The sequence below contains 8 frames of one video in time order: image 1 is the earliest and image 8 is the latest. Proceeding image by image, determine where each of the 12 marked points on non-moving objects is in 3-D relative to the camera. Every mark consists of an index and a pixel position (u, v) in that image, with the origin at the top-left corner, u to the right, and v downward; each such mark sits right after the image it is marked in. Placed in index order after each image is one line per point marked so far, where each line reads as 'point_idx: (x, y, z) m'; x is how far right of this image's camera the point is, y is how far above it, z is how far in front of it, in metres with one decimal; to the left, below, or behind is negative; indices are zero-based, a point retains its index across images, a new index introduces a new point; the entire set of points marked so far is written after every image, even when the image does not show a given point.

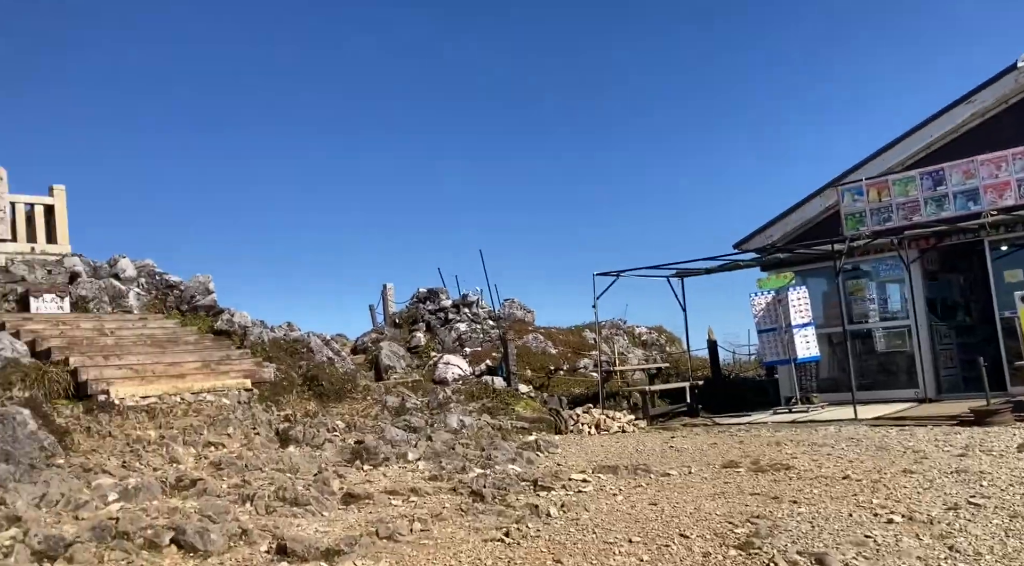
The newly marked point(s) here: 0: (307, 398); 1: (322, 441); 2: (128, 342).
0: (-3.8, -2.1, +18.1) m
1: (-2.6, -2.2, +13.5) m
2: (-7.6, -1.2, +19.5) m
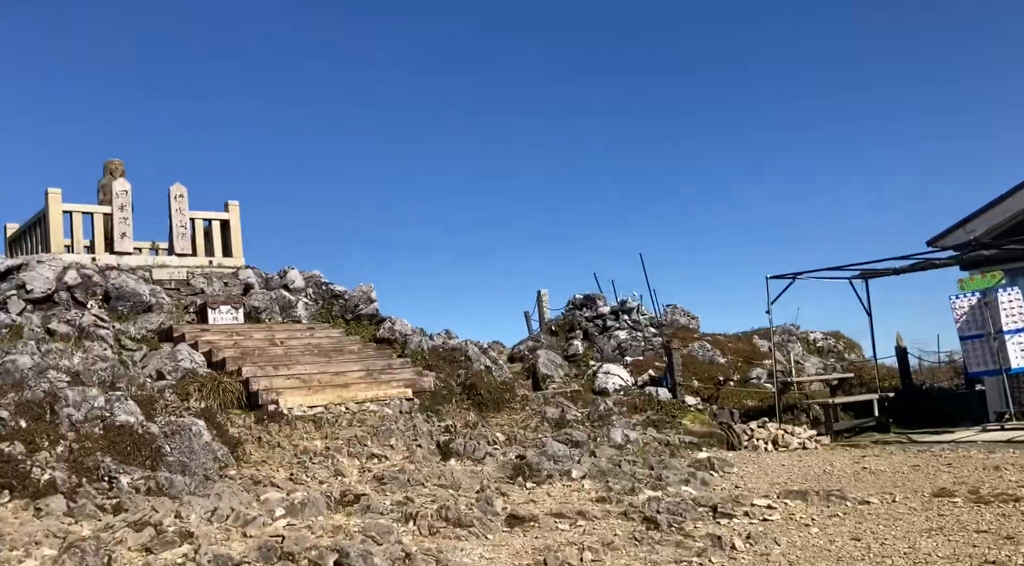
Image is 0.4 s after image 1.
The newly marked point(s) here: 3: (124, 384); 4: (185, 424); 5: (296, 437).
0: (-0.9, -2.3, +17.9) m
1: (-0.4, -2.3, +13.1) m
2: (-4.5, -1.5, +19.9) m
3: (-5.8, -1.5, +14.9) m
4: (-4.6, -2.0, +14.0) m
5: (-3.5, -2.5, +15.8) m
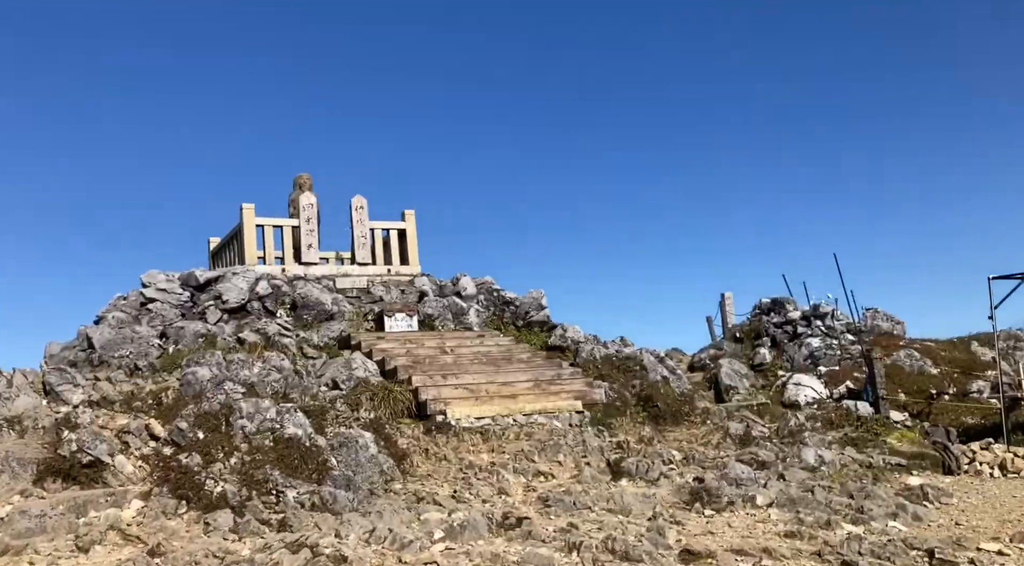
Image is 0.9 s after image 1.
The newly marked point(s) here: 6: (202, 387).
0: (+2.2, -2.3, +16.8) m
1: (+1.8, -2.4, +12.1) m
2: (-0.9, -1.6, +19.5) m
3: (-3.2, -1.7, +14.8) m
4: (-2.2, -2.1, +13.7) m
5: (-0.8, -2.6, +15.3) m
6: (-4.4, -1.5, +14.3) m
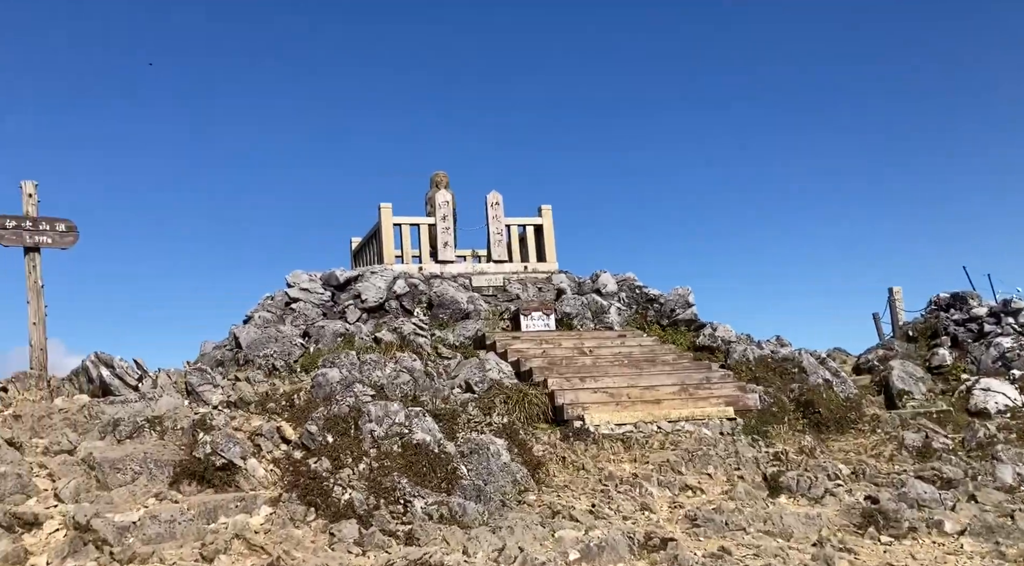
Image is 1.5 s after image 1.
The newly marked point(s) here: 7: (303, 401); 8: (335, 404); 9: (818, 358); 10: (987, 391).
0: (+4.4, -2.2, +15.4) m
1: (+3.3, -2.3, +10.7) m
2: (+1.7, -1.5, +18.4) m
3: (-1.2, -1.7, +14.2) m
4: (-0.4, -2.1, +12.9) m
5: (+1.3, -2.5, +14.3) m
6: (-2.5, -1.5, +13.8) m
7: (-2.9, -1.6, +13.8) m
8: (-2.3, -1.6, +13.1) m
9: (+5.7, -1.4, +18.4) m
10: (+7.6, -1.7, +16.1) m
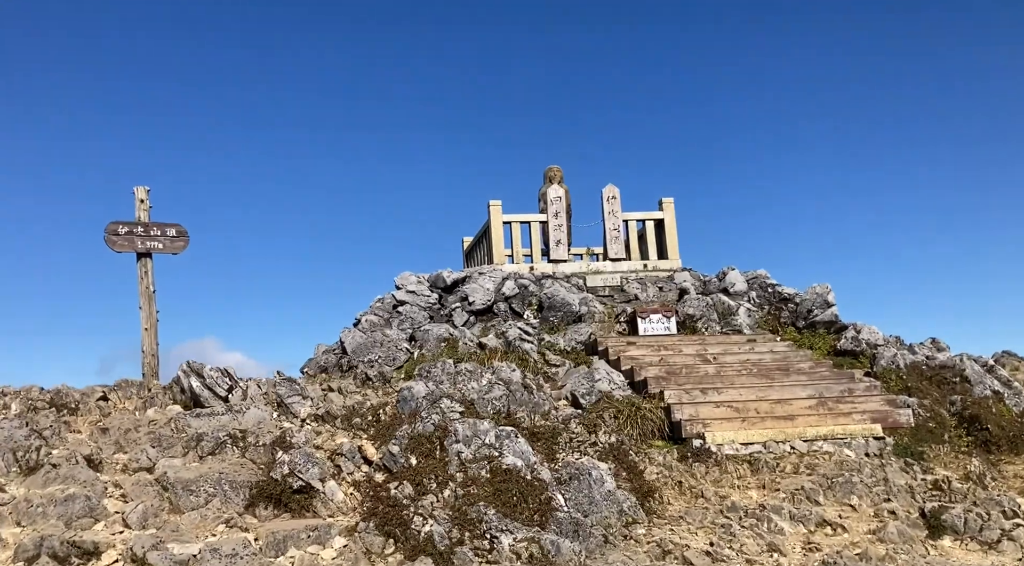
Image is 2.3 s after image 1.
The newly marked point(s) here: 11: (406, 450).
0: (+5.9, -2.2, +13.1) m
1: (+4.2, -2.2, +8.7) m
2: (+3.6, -1.5, +16.5) m
3: (+0.1, -1.7, +12.7) m
4: (+0.8, -2.1, +11.3) m
5: (+2.7, -2.5, +12.4) m
6: (-1.2, -1.5, +12.5) m
7: (-1.6, -1.7, +12.6) m
8: (-1.1, -1.7, +11.8) m
9: (+7.6, -1.3, +16.0) m
10: (+9.2, -1.6, +13.4) m
11: (-1.2, -1.9, +11.5) m
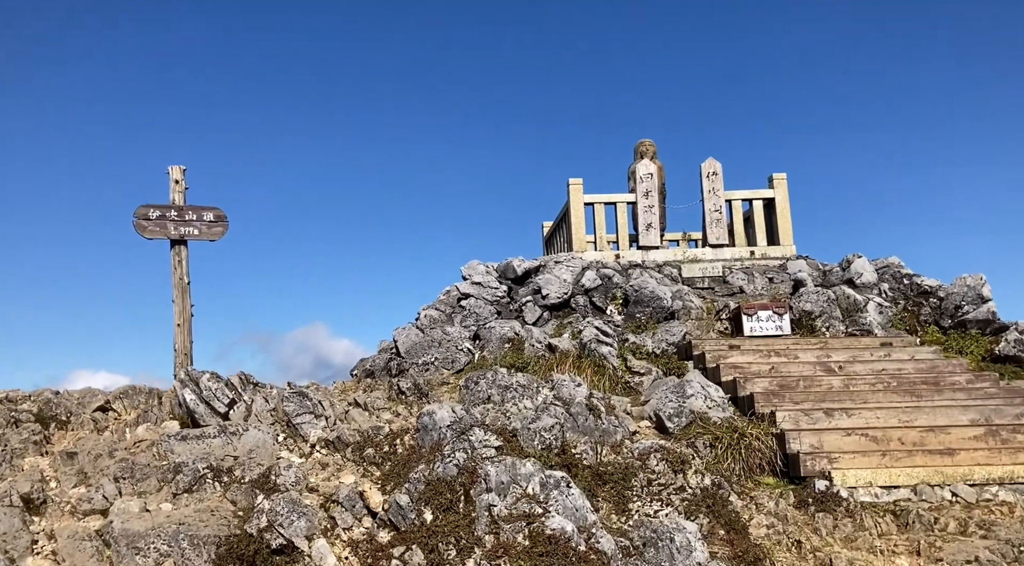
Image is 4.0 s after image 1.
0: (+6.5, -2.1, +9.3) m
1: (+4.3, -2.2, +5.1) m
2: (+4.6, -1.4, +13.0) m
3: (+0.7, -1.6, +9.5) m
4: (+1.3, -2.0, +8.1) m
5: (+3.2, -2.4, +9.0) m
6: (-0.6, -1.4, +9.5) m
7: (-1.0, -1.6, +9.6) m
8: (-0.6, -1.6, +8.8) m
9: (+8.4, -1.2, +12.0) m
10: (+9.7, -1.5, +9.3) m
11: (-0.8, -1.9, +8.5) m
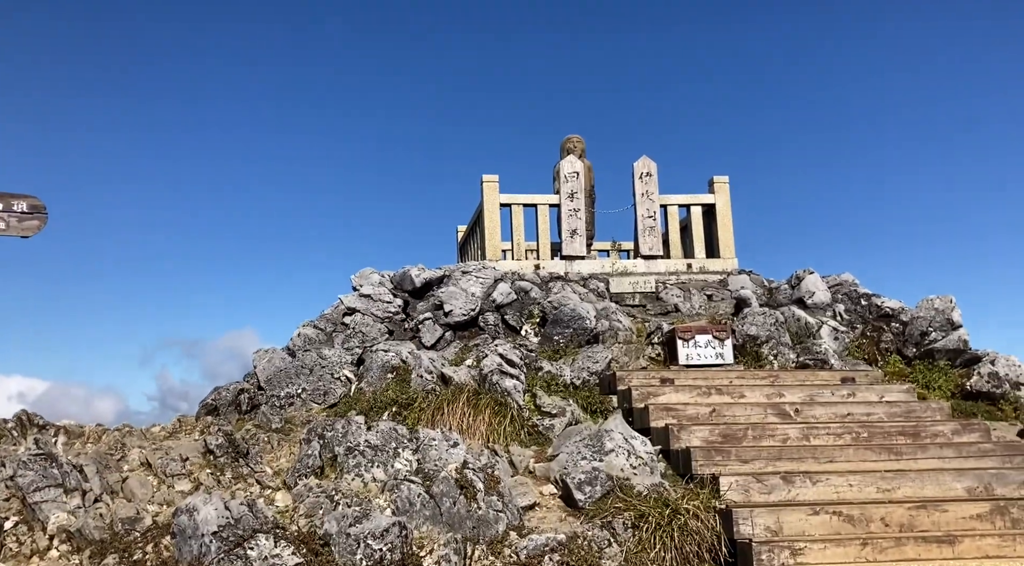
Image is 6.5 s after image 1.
0: (+5.4, -2.3, +6.8) m
1: (+3.5, -2.4, +2.4) m
2: (+3.2, -1.6, +10.3) m
3: (-0.4, -1.8, +6.6) m
4: (+0.2, -2.2, +5.2) m
5: (+2.1, -2.6, +6.2) m
6: (-1.7, -1.6, +6.4) m
7: (-2.1, -1.7, +6.5) m
8: (-1.7, -1.7, +5.7) m
9: (+7.1, -1.5, +9.6) m
10: (+8.6, -1.8, +6.9) m
11: (-1.8, -2.0, +5.4) m
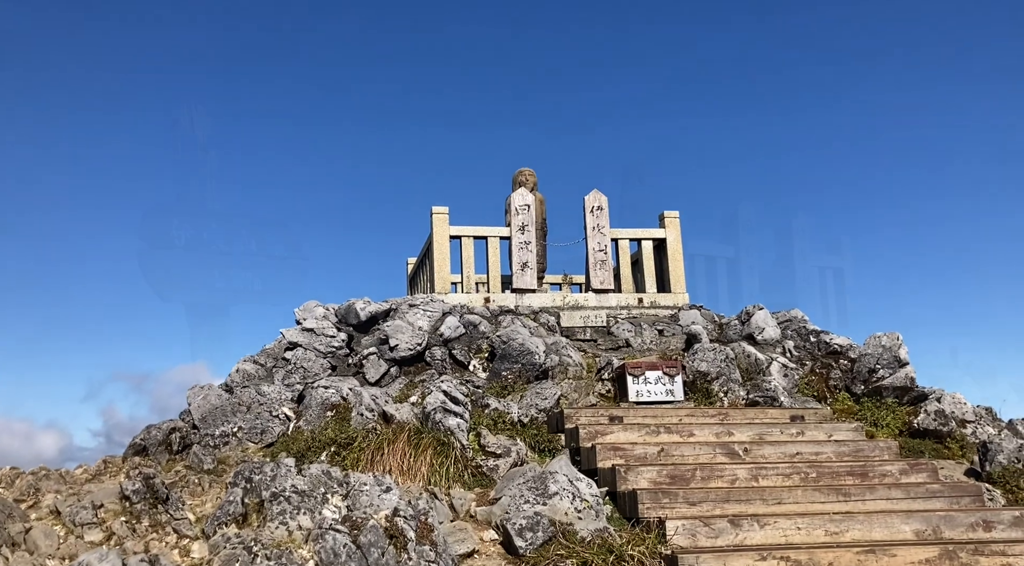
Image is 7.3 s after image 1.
0: (+5.0, -2.6, +6.6) m
1: (+3.3, -2.5, +2.2) m
2: (+2.6, -2.0, +10.1) m
3: (-0.8, -2.0, +6.2) m
4: (-0.1, -2.4, +4.8) m
5: (+1.7, -2.9, +6.0) m
6: (-2.1, -1.8, +6.0) m
7: (-2.5, -2.0, +6.1) m
8: (-2.1, -1.9, +5.3) m
9: (+6.6, -1.9, +9.6) m
10: (+8.2, -2.1, +7.0) m
11: (-2.2, -2.2, +5.0) m
